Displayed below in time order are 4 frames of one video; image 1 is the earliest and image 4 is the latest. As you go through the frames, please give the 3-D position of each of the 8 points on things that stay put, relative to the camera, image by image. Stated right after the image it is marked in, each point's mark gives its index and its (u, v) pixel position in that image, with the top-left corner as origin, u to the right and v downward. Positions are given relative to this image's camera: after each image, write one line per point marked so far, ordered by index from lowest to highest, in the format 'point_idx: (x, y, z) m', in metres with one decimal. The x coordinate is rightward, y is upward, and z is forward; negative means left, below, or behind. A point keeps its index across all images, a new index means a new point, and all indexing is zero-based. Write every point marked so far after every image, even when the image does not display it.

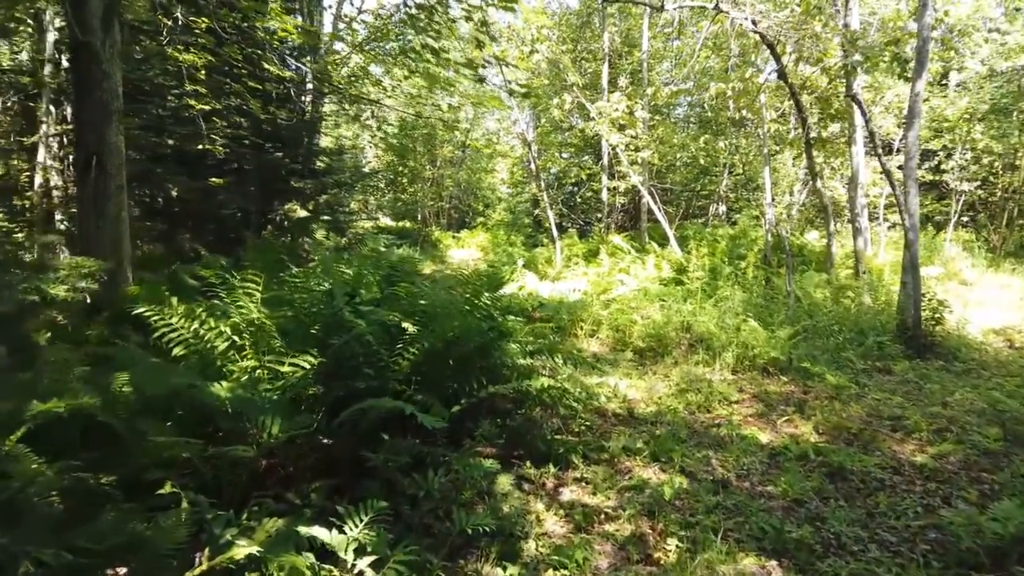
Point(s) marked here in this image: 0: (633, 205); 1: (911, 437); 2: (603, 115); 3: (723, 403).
0: (+2.2, +1.5, +13.6) m
1: (+2.1, -0.8, +3.9) m
2: (+1.2, +2.3, +9.7) m
3: (+1.3, -0.7, +4.5) m
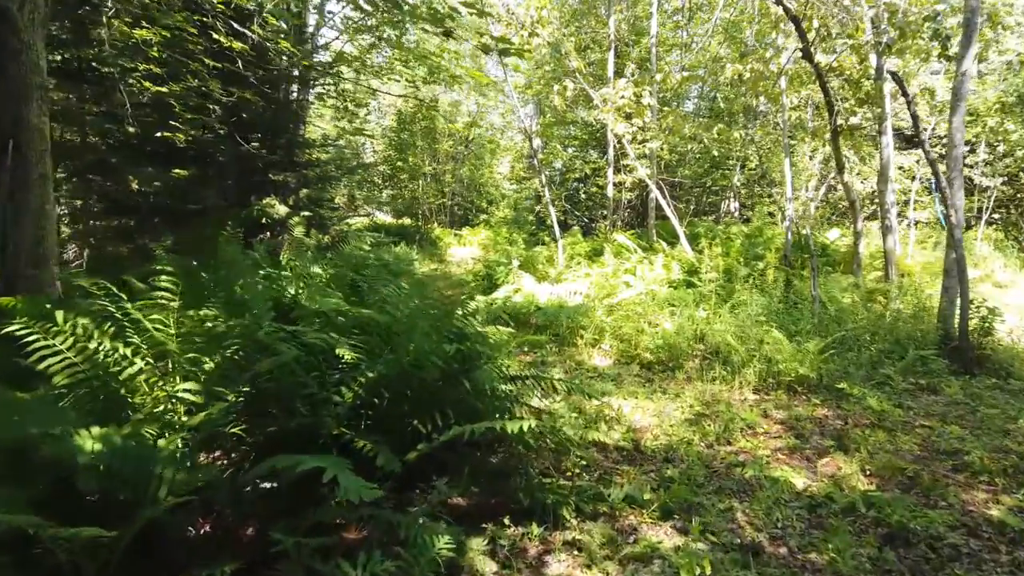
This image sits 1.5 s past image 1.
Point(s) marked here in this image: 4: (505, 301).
0: (+2.2, +1.5, +12.9) m
1: (+2.0, -0.8, +3.2) m
2: (+1.2, +2.2, +9.0) m
3: (+1.2, -0.7, +3.8) m
4: (-0.1, -0.1, +6.9) m
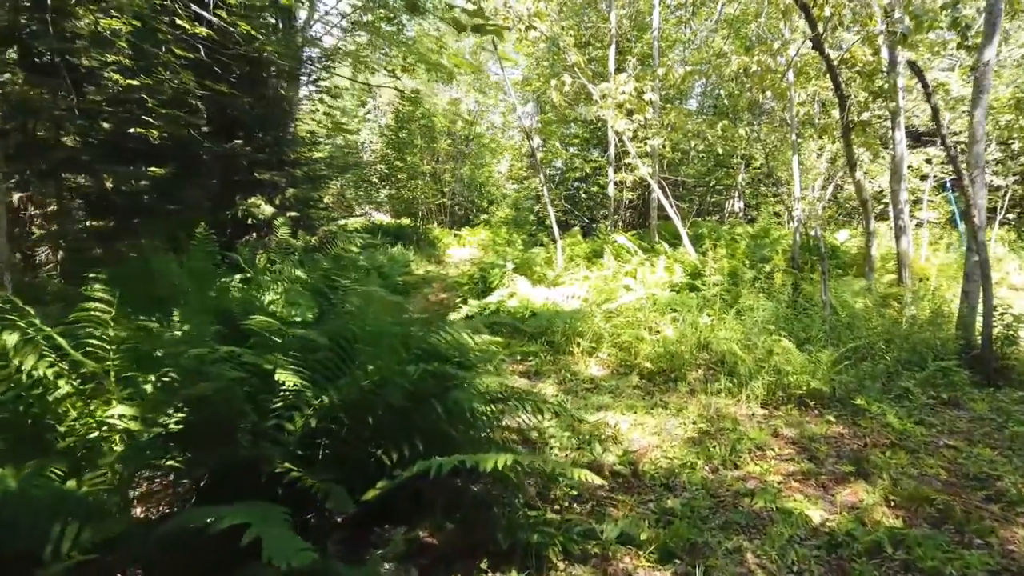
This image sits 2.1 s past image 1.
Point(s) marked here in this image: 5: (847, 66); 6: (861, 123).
0: (+2.2, +1.5, +12.5) m
1: (+1.9, -0.9, +2.8) m
2: (+1.1, +2.2, +8.6) m
3: (+1.1, -0.8, +3.4) m
4: (-0.1, -0.2, +6.6) m
5: (+2.9, +1.9, +6.4) m
6: (+3.0, +1.4, +6.3) m
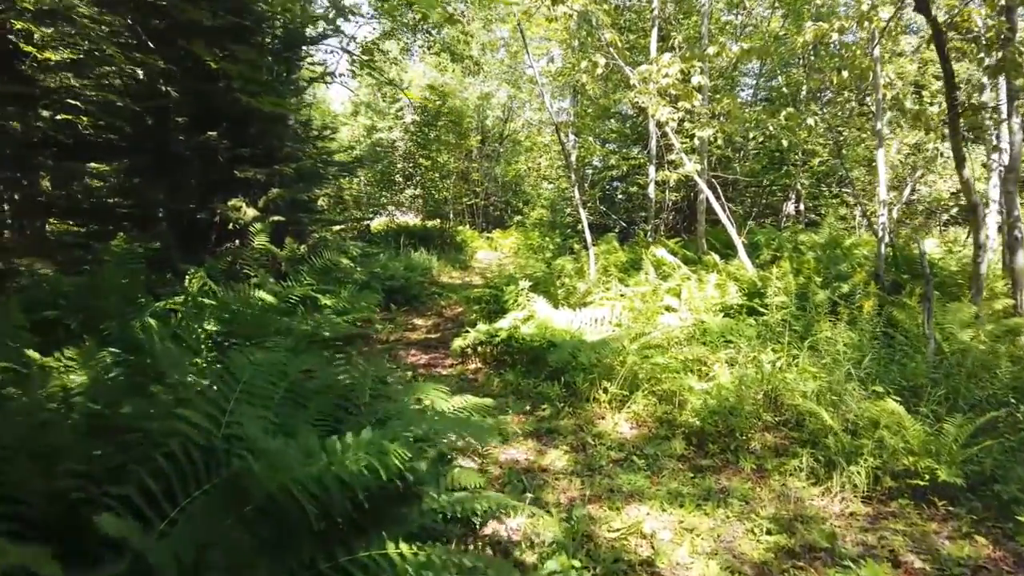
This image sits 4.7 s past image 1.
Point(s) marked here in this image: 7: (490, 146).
0: (+2.6, +1.3, +11.2) m
1: (+1.8, -1.0, +1.5) m
2: (+1.4, +2.0, +7.4) m
3: (+1.1, -0.9, +2.2) m
4: (0.0, -0.3, +5.4) m
5: (+3.0, +1.7, +5.1) m
6: (+3.1, +1.2, +4.9) m
7: (-0.5, +3.1, +16.2) m
